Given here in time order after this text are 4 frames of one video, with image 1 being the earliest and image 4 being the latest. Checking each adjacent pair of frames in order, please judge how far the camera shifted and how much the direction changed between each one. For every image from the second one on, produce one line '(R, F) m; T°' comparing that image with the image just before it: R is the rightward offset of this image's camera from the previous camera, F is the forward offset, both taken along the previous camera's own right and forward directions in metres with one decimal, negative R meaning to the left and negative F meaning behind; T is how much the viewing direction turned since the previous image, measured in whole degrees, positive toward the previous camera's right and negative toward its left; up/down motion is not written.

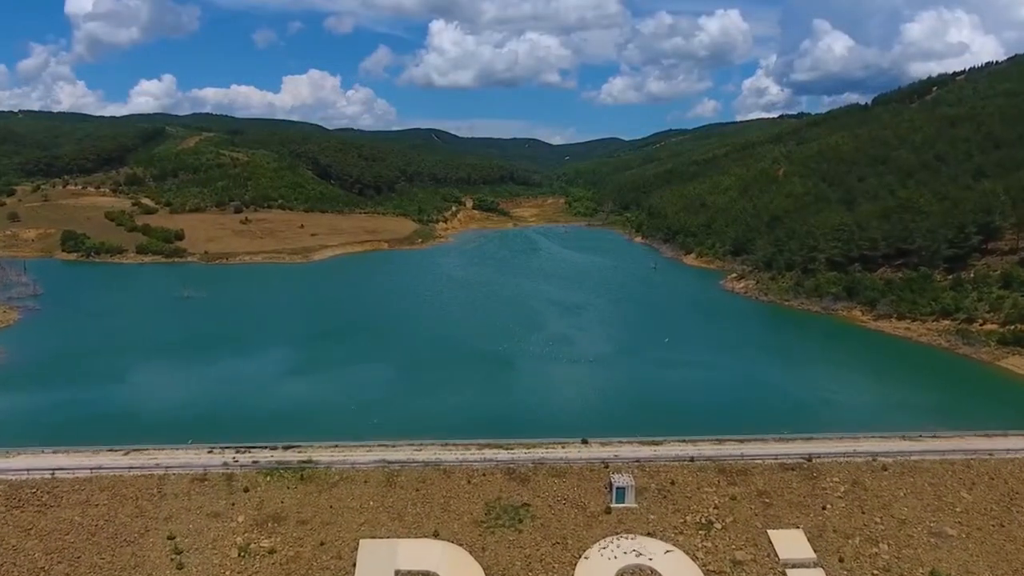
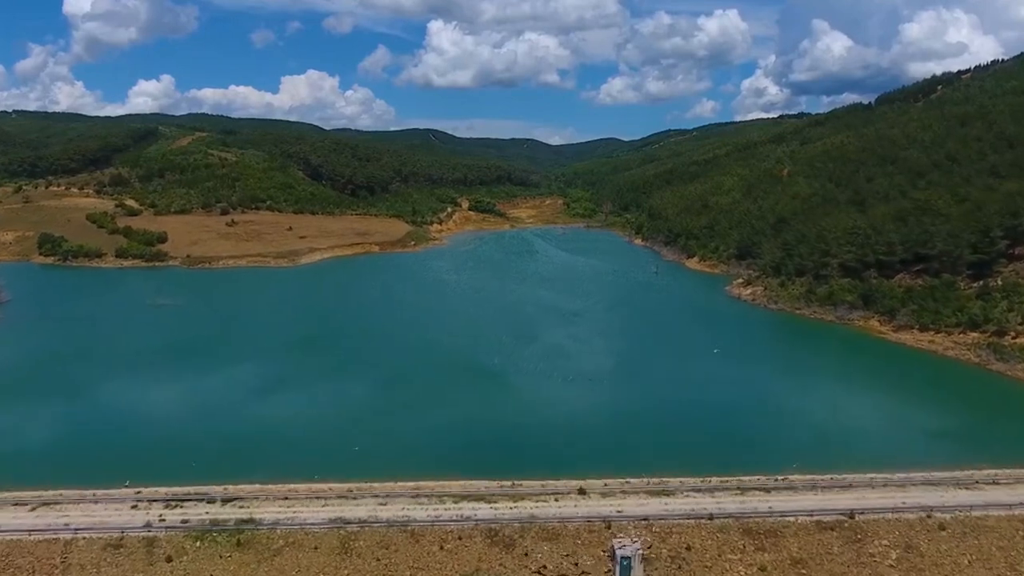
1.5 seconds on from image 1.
(+0.2, +1.7) m; 0°
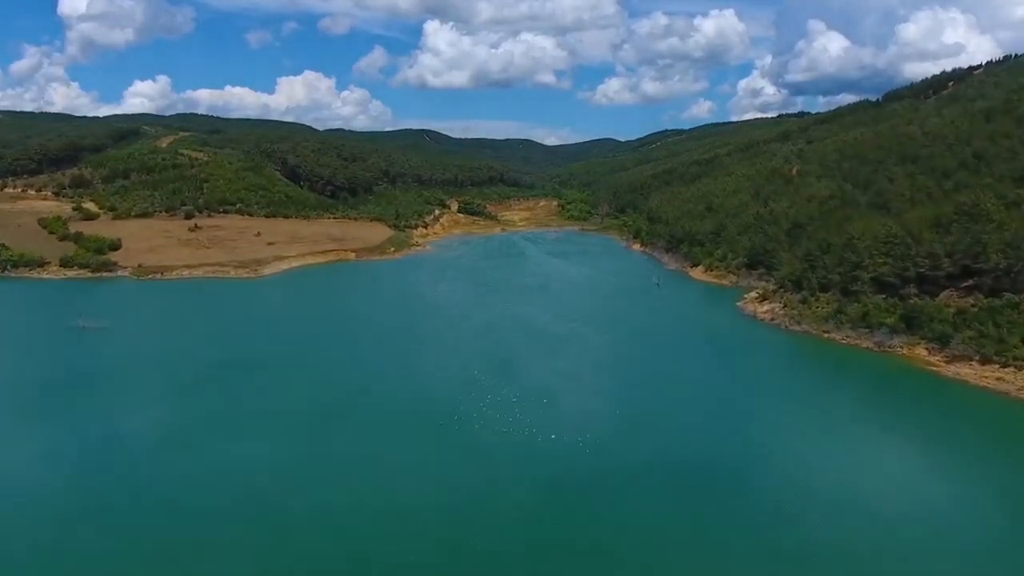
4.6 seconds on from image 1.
(+0.5, +3.8) m; 0°
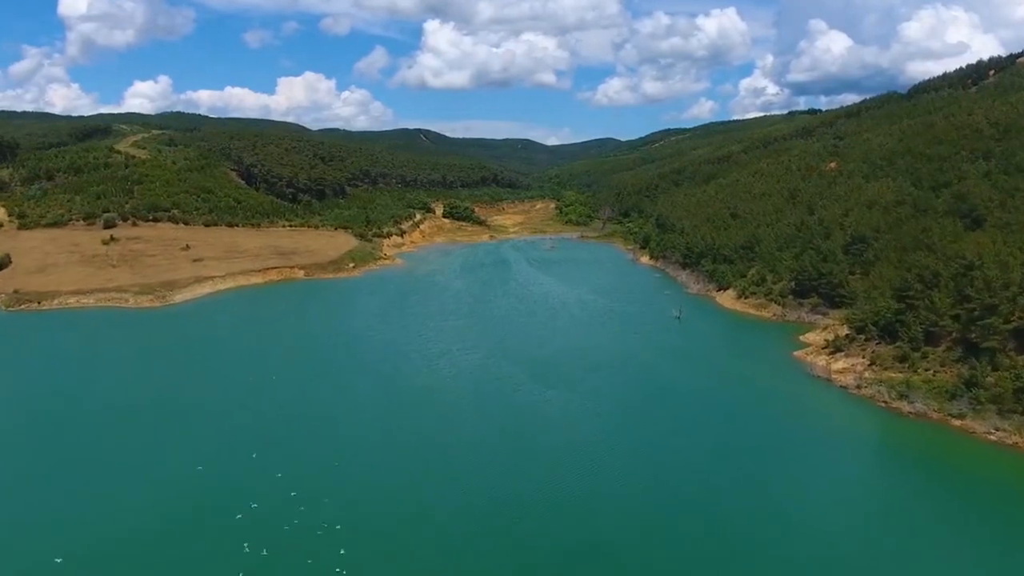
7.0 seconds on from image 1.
(+0.8, +7.8) m; 0°
